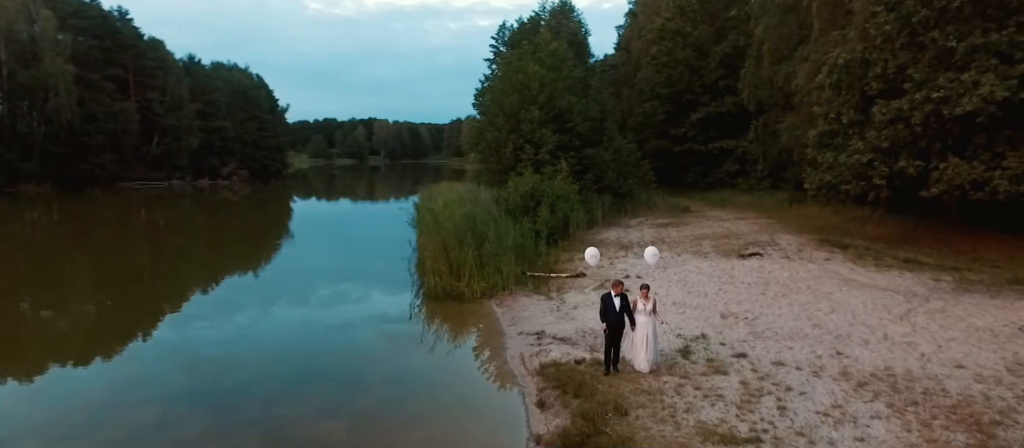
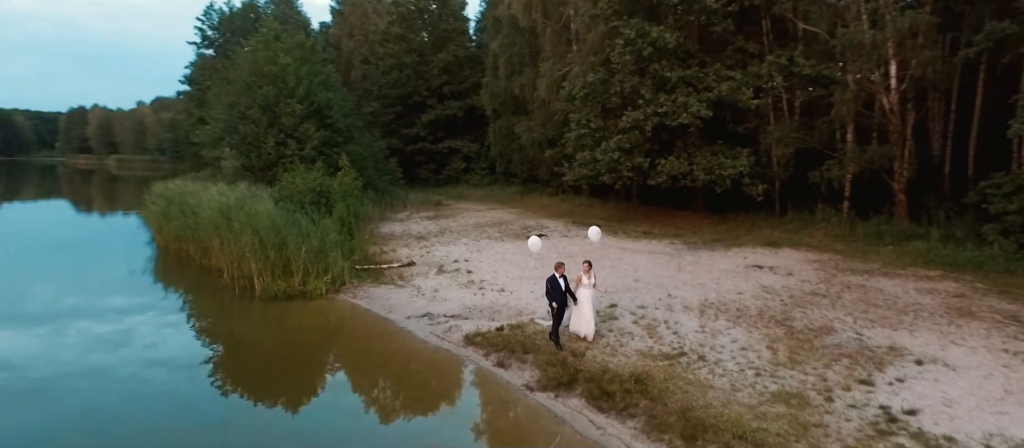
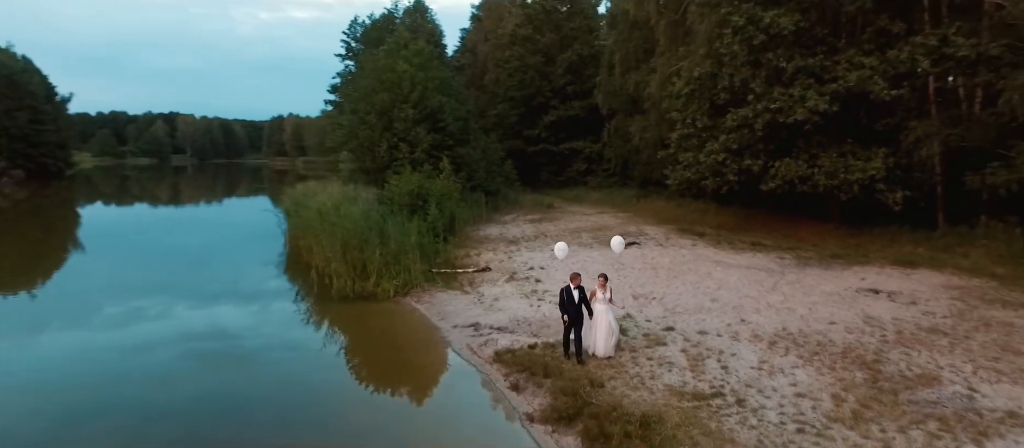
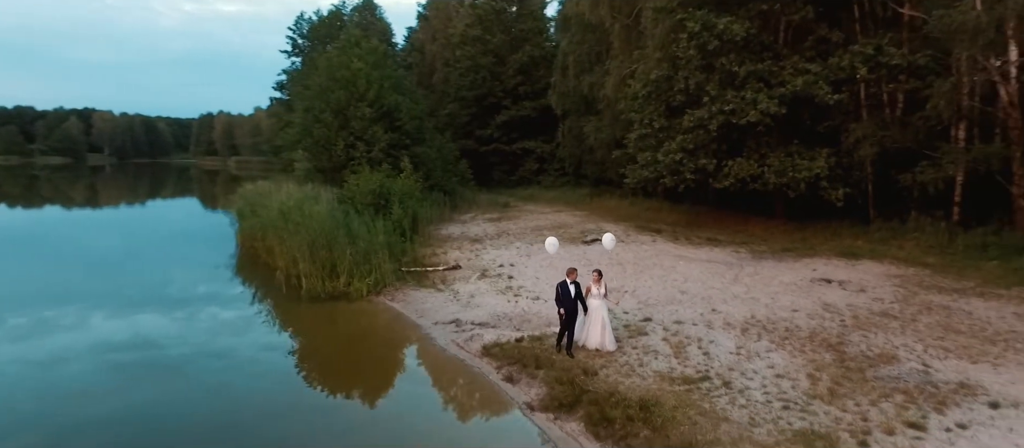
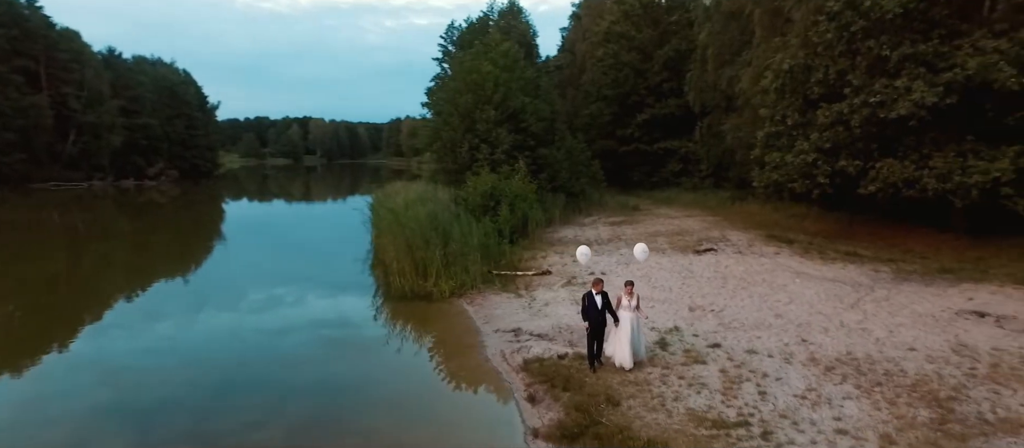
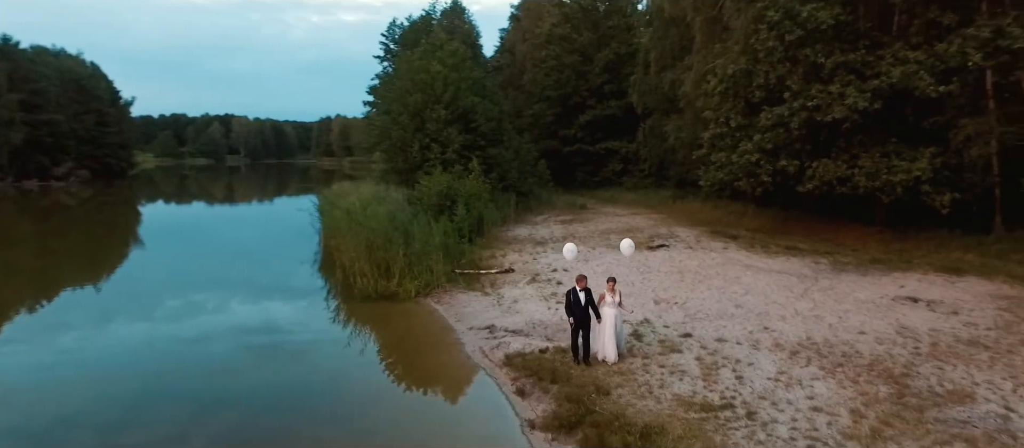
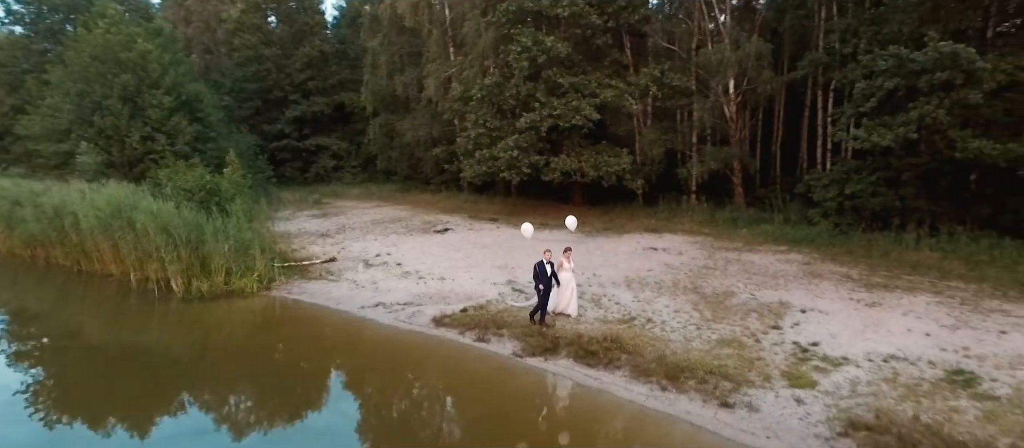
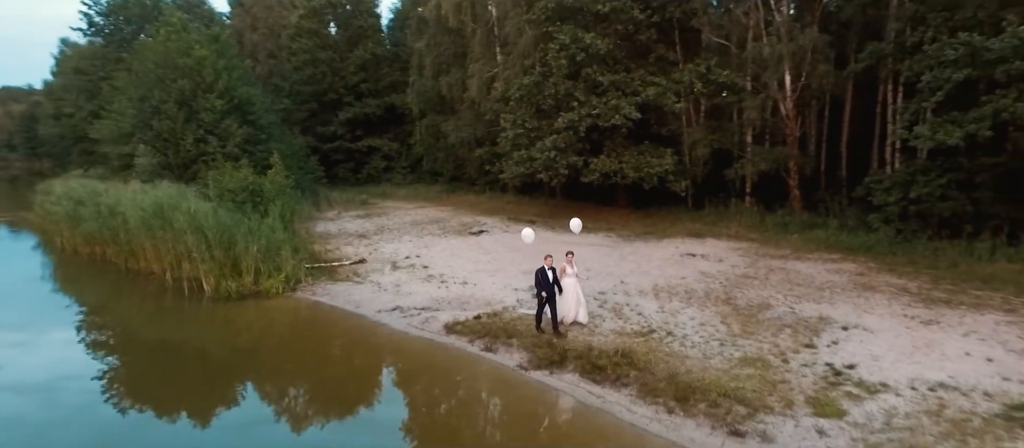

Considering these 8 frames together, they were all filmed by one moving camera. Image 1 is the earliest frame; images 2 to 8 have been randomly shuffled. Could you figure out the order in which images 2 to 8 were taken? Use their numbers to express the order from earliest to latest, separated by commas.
5, 6, 3, 4, 2, 8, 7
